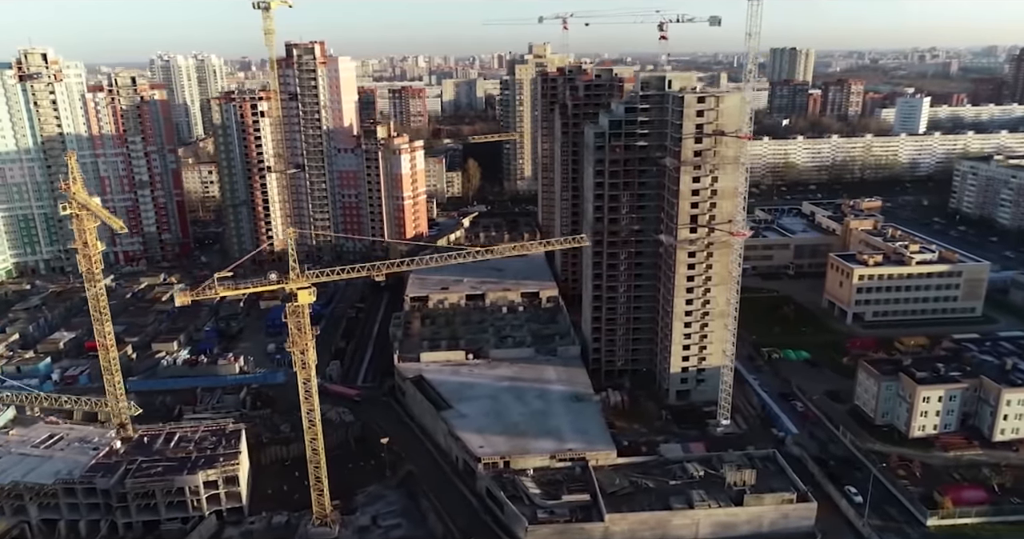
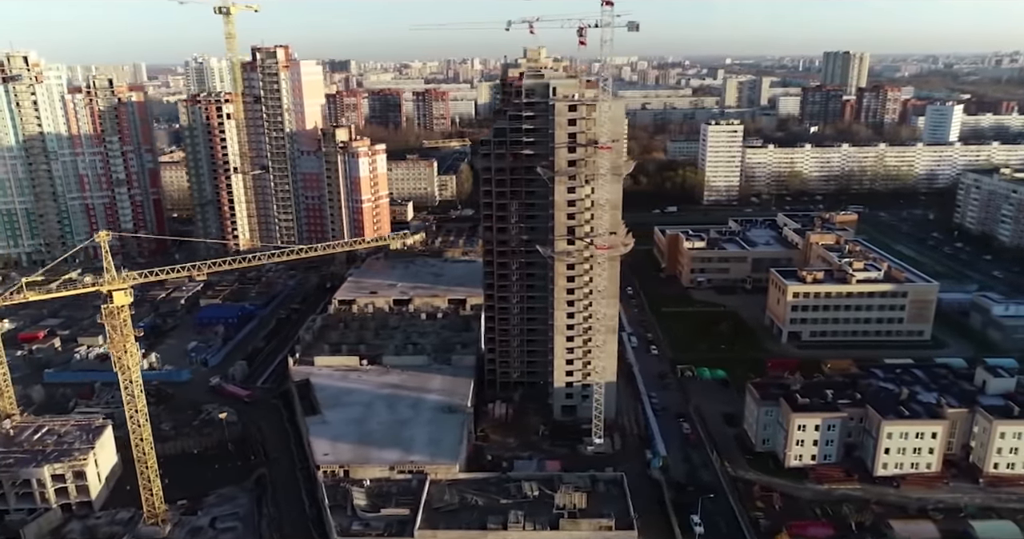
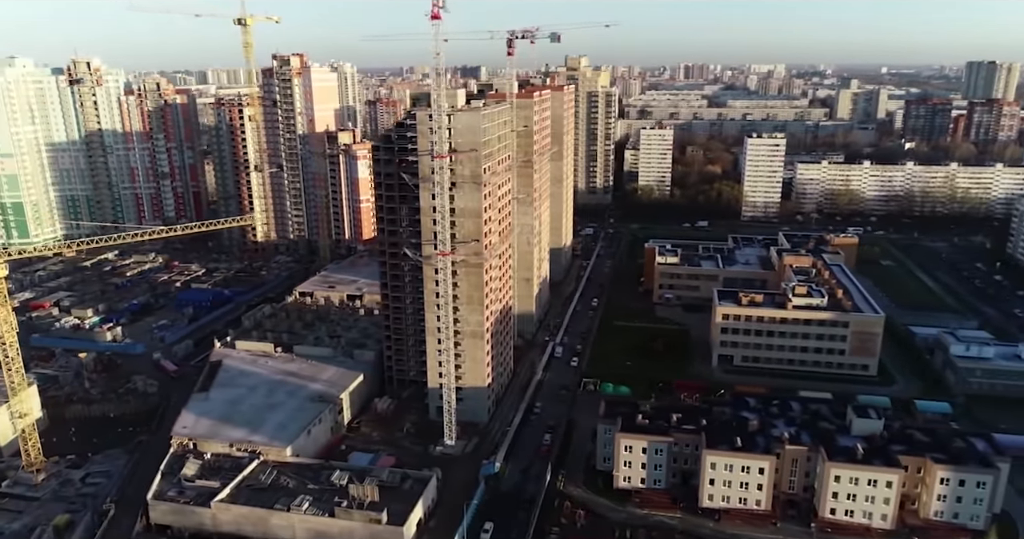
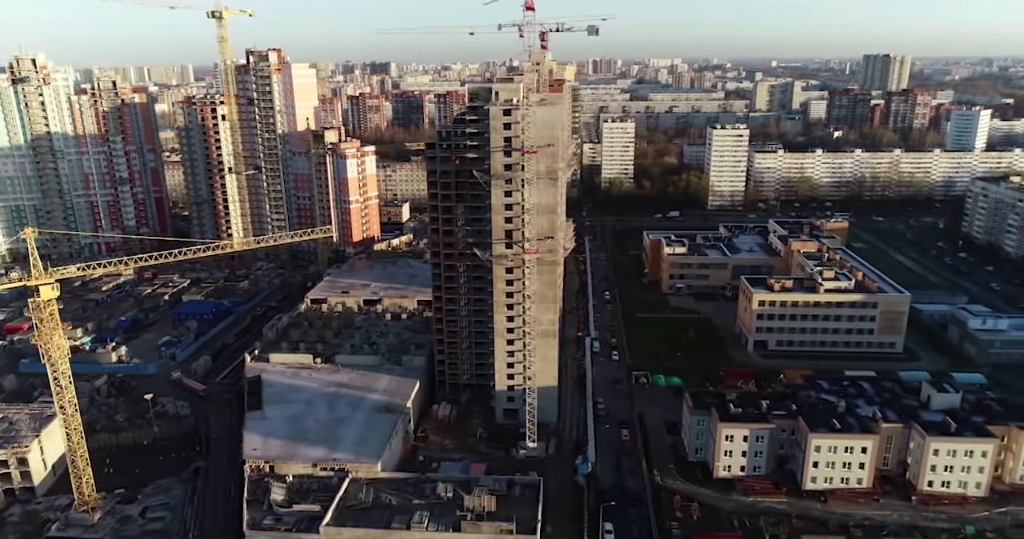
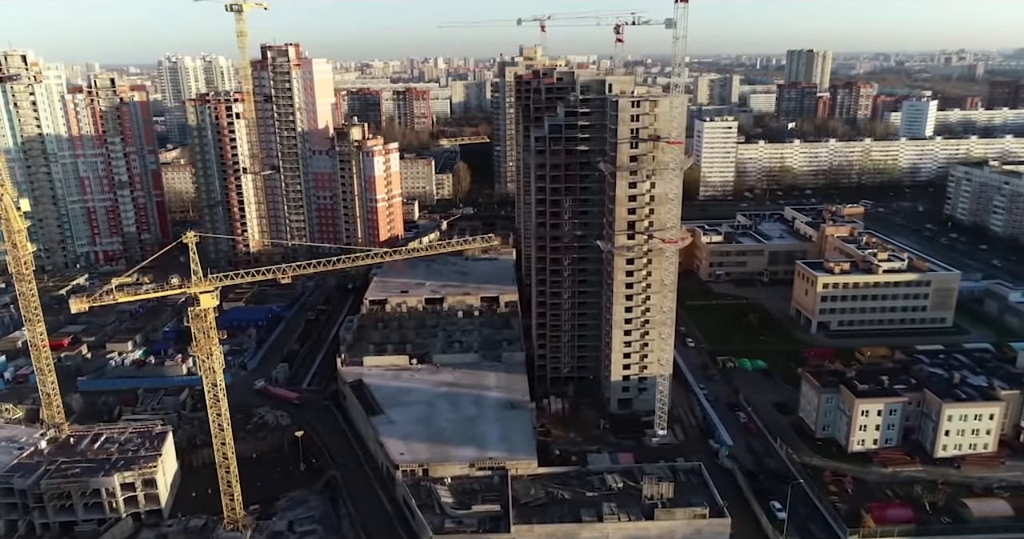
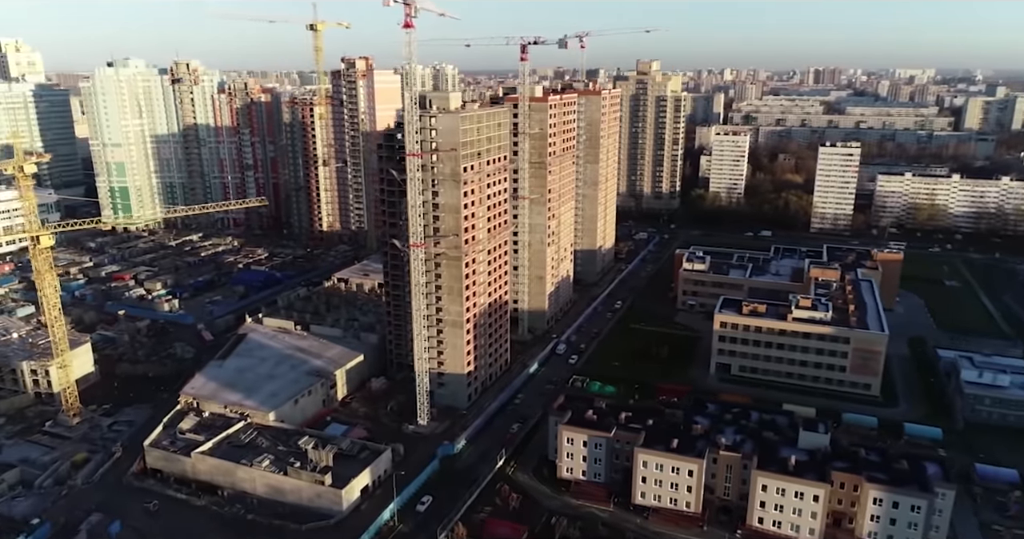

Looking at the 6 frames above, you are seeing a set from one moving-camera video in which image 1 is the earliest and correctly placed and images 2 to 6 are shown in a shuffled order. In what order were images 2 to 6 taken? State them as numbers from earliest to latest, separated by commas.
5, 2, 4, 3, 6
